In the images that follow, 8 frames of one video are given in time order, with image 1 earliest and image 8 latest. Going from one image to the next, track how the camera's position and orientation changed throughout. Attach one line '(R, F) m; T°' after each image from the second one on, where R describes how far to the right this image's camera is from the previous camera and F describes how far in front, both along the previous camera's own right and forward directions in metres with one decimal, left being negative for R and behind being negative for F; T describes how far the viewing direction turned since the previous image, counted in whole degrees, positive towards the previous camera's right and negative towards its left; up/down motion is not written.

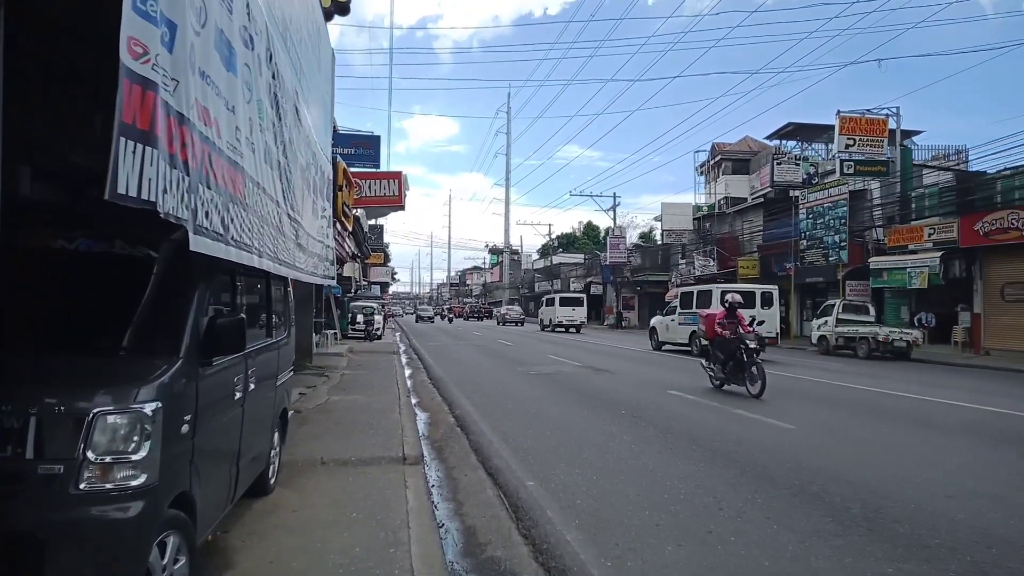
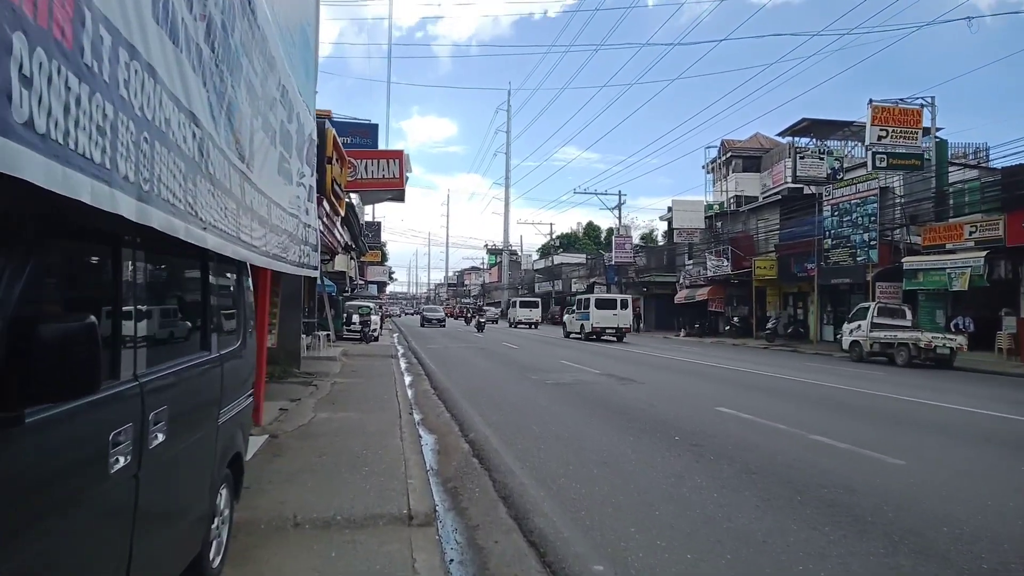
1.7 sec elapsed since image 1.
(-0.4, +2.1) m; 0°
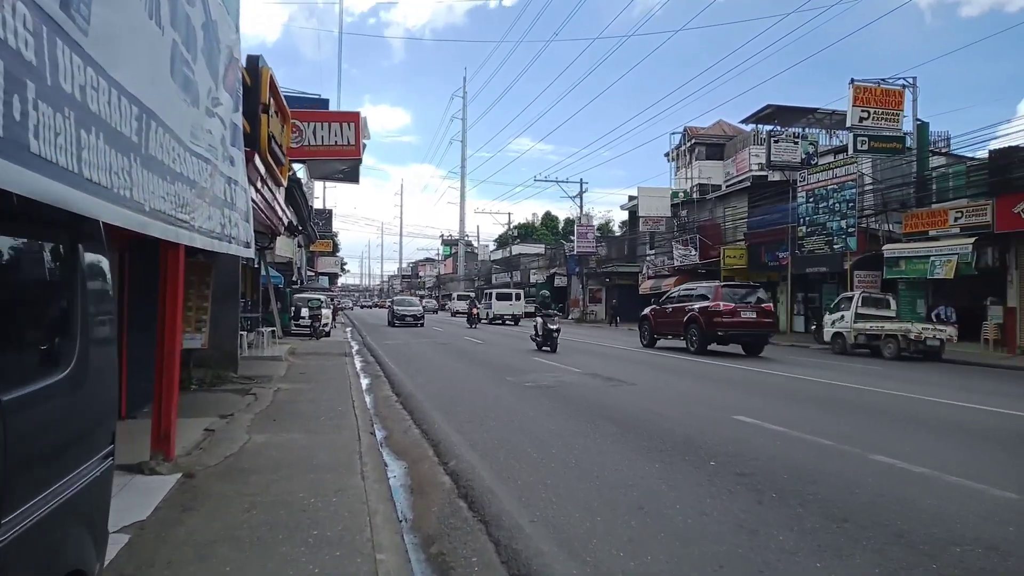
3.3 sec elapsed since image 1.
(-0.4, +2.0) m; +4°
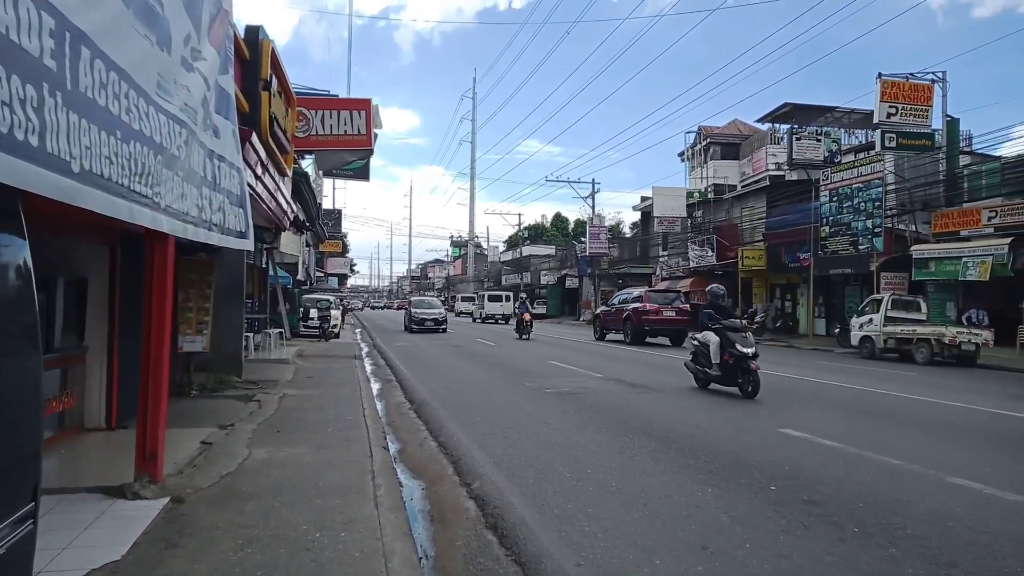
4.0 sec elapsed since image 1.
(-0.2, +0.8) m; -1°
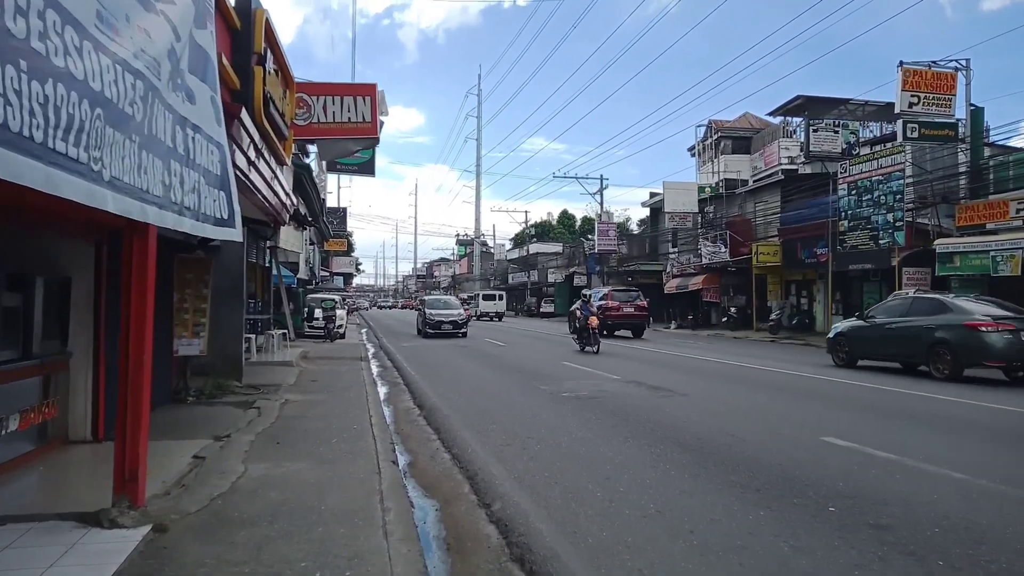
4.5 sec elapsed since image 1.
(-0.1, +0.7) m; 0°
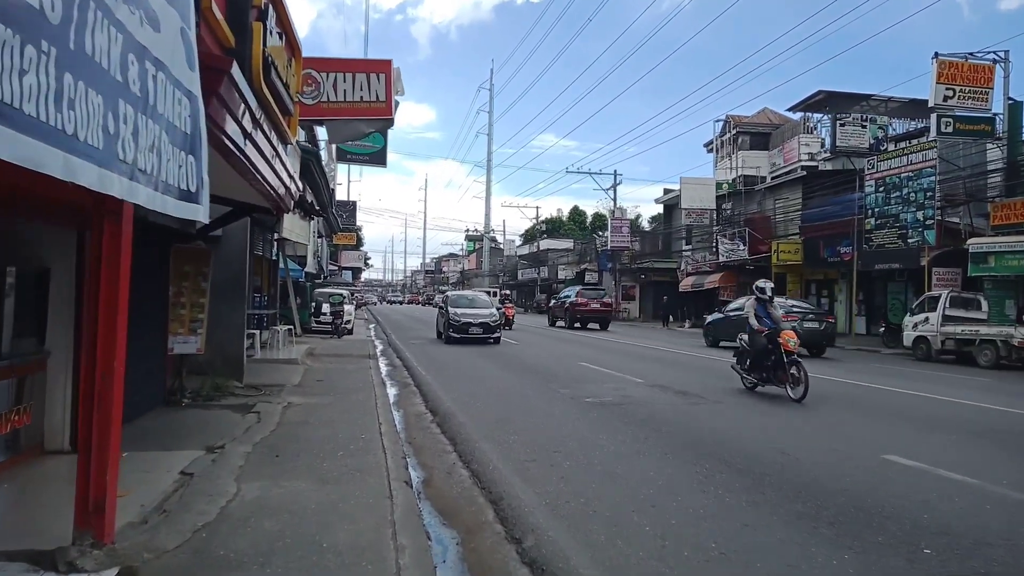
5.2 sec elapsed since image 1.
(-0.2, +0.9) m; -1°
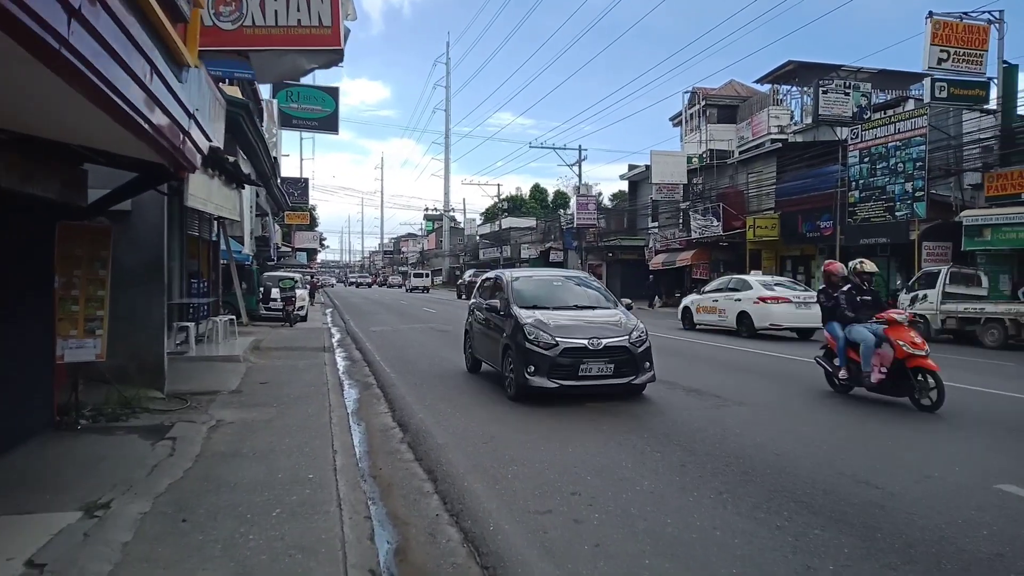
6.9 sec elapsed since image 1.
(-0.3, +2.0) m; +3°
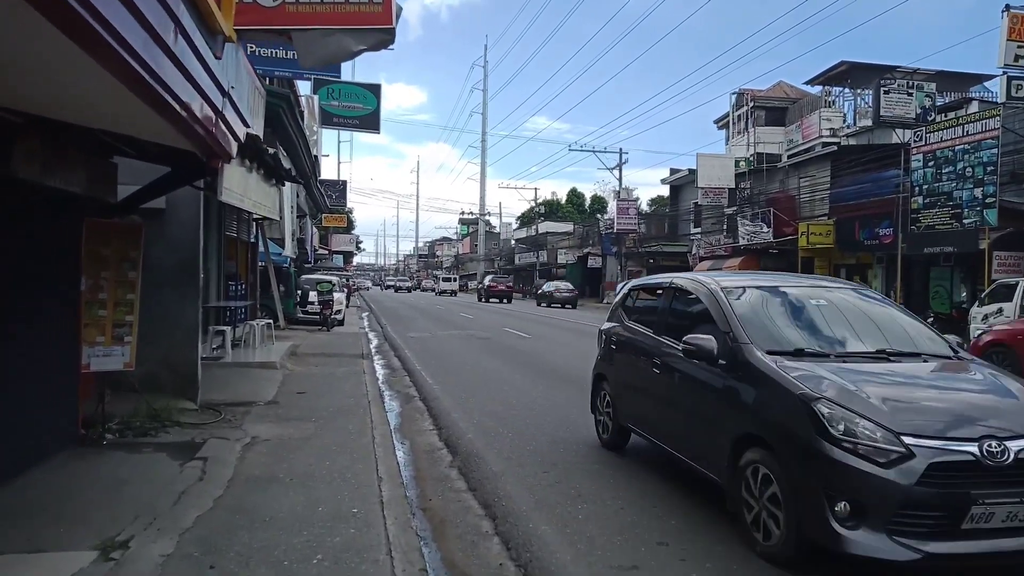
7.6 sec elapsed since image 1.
(-0.3, +0.8) m; -3°
